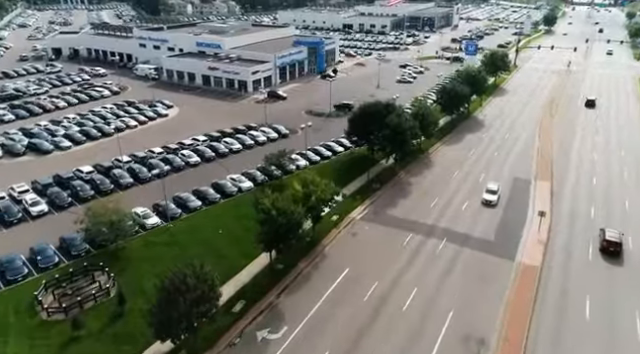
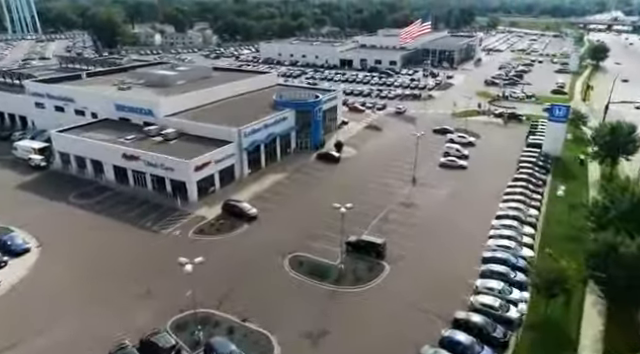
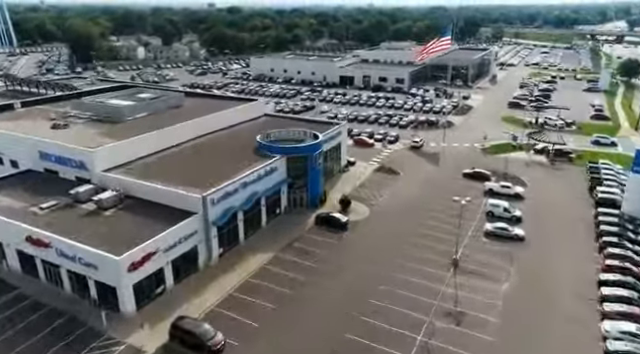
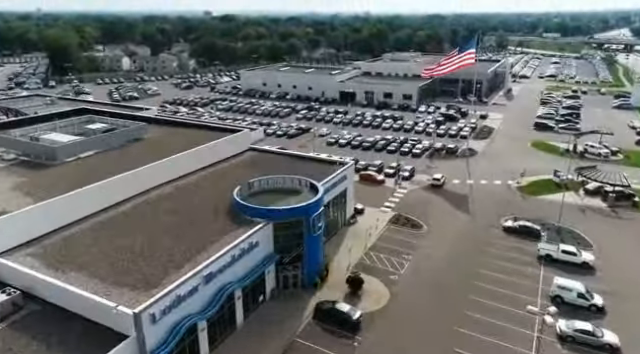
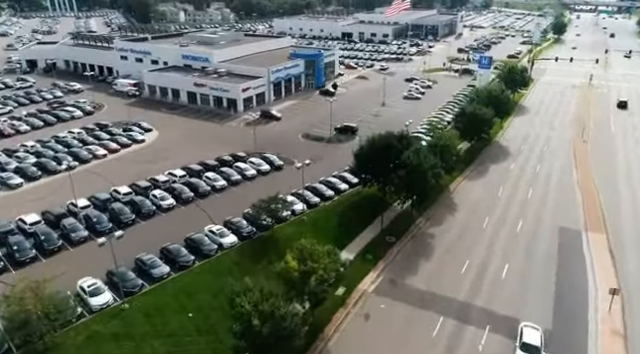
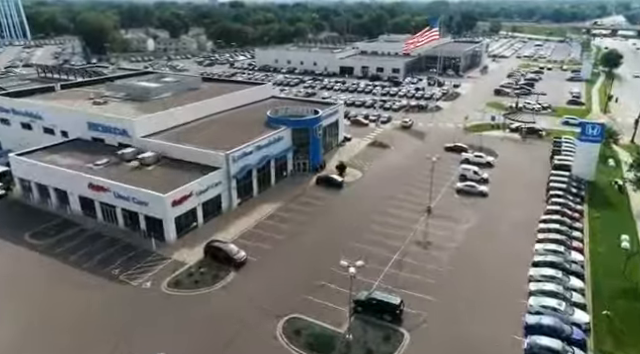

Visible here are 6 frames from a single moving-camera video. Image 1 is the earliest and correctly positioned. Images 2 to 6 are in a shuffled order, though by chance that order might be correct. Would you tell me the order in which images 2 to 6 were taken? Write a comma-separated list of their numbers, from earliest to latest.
5, 2, 6, 3, 4
